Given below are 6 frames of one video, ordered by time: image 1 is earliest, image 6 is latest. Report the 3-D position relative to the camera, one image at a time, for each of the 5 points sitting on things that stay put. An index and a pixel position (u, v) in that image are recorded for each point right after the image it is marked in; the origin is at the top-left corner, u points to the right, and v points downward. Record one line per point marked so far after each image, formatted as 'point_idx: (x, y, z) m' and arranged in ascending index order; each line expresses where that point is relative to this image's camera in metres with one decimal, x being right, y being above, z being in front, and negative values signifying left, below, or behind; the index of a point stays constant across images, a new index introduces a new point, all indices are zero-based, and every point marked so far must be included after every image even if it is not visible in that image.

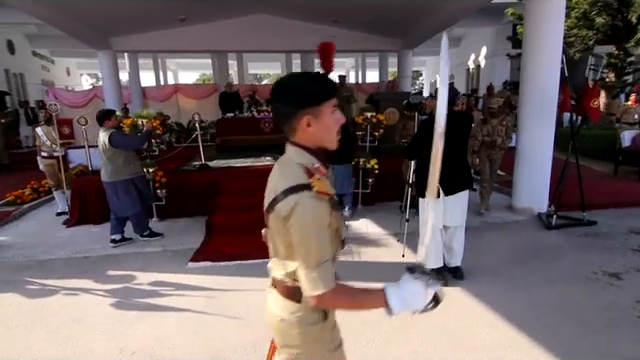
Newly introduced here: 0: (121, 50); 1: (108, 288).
0: (-5.8, +3.8, +9.9) m
1: (-2.1, -1.0, +3.3) m
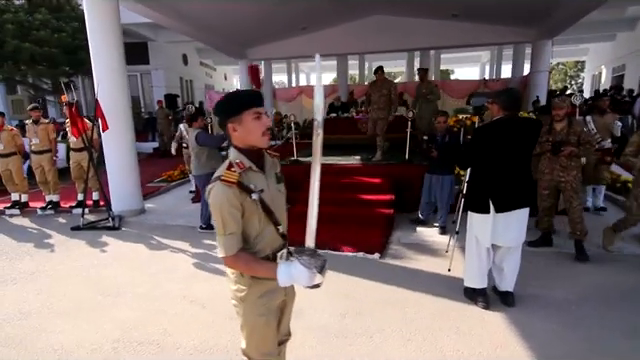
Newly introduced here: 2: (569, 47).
0: (-2.2, +4.2, +11.6) m
1: (-1.5, -0.9, +4.2) m
2: (+14.7, +7.8, +20.0) m
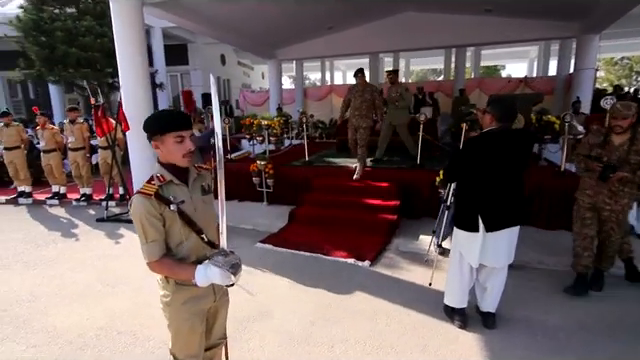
0: (-1.2, +4.2, +11.8) m
1: (-1.6, -0.9, +4.4) m
2: (+16.6, +7.5, +18.0) m
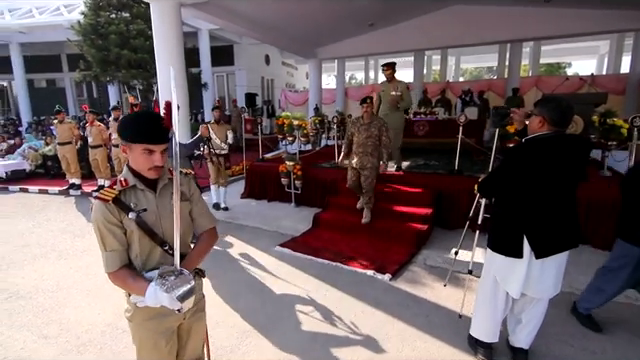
0: (+0.2, +4.2, +11.6) m
1: (-1.3, -0.9, +4.4) m
2: (+18.8, +6.8, +15.5) m
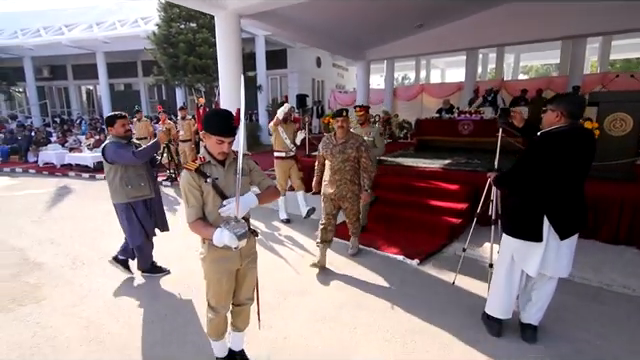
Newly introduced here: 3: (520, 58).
0: (+1.9, +4.3, +11.9) m
1: (-0.8, -0.8, +5.0) m
2: (+20.9, +6.3, +13.1) m
3: (+11.1, +6.8, +18.8) m
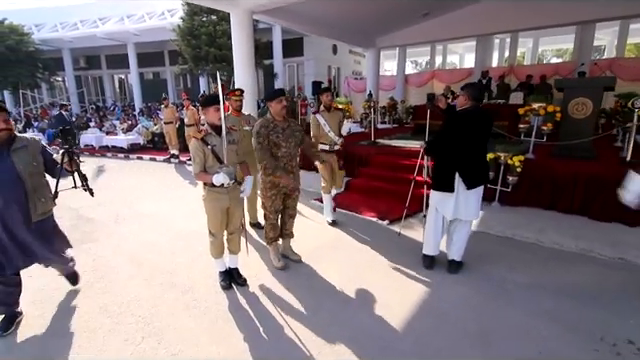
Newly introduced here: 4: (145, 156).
0: (+2.3, +4.9, +12.4) m
1: (-0.9, -0.3, +5.9) m
2: (+21.4, +6.8, +12.2) m
3: (+12.0, +7.6, +18.6) m
4: (-5.3, +0.7, +10.2) m
